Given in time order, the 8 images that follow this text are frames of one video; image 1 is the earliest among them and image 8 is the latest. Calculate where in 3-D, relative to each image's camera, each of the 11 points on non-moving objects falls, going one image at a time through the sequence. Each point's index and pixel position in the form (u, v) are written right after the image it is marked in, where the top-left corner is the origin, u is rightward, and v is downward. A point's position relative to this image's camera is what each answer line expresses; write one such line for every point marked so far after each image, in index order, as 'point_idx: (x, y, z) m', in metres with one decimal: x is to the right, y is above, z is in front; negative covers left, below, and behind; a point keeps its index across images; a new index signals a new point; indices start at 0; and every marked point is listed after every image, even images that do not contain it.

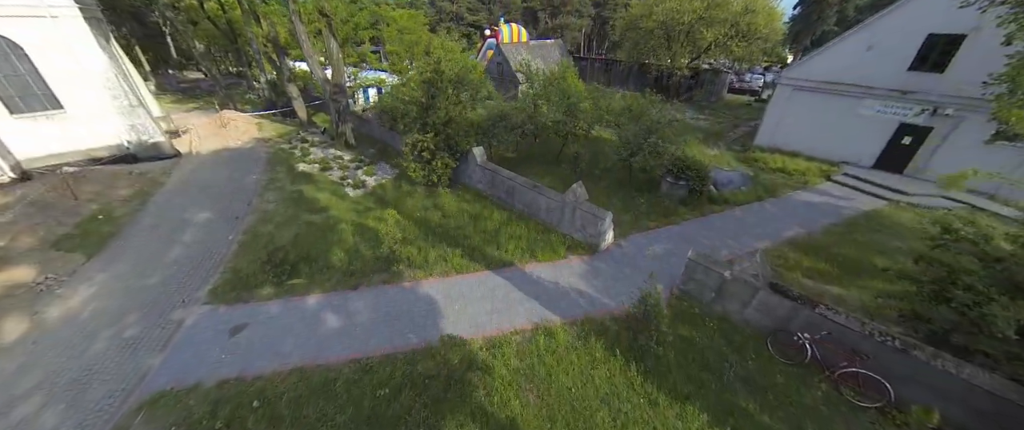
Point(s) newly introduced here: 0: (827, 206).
0: (+11.8, +0.4, +12.1) m
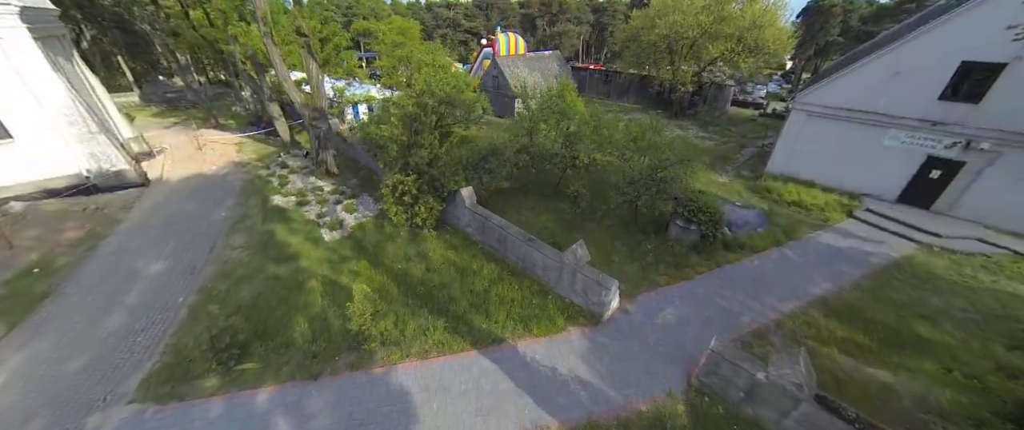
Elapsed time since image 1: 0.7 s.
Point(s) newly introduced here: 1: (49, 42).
0: (+11.6, -1.2, +10.9) m
1: (-20.6, +7.8, +14.4) m
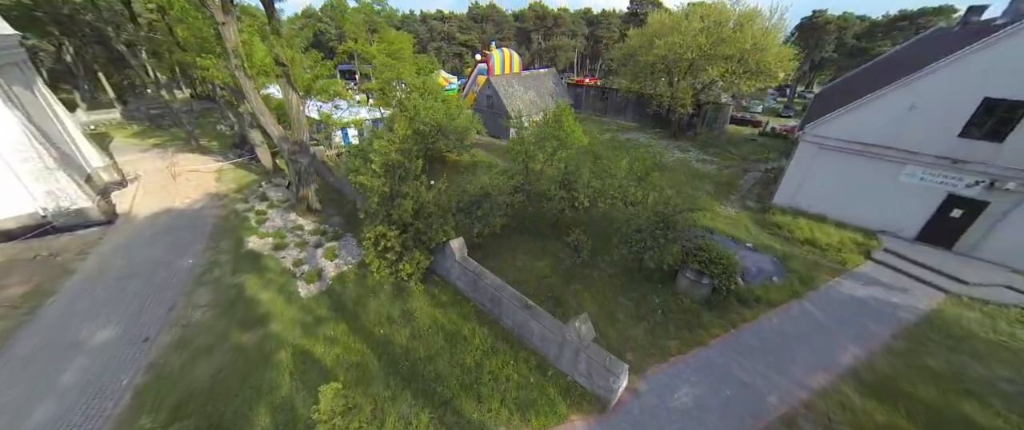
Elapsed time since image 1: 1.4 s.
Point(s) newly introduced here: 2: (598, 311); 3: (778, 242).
0: (+11.4, -2.8, +10.1) m
1: (-20.9, +6.0, +13.4) m
2: (+2.6, -2.9, +9.6) m
3: (+10.9, -1.1, +13.2) m
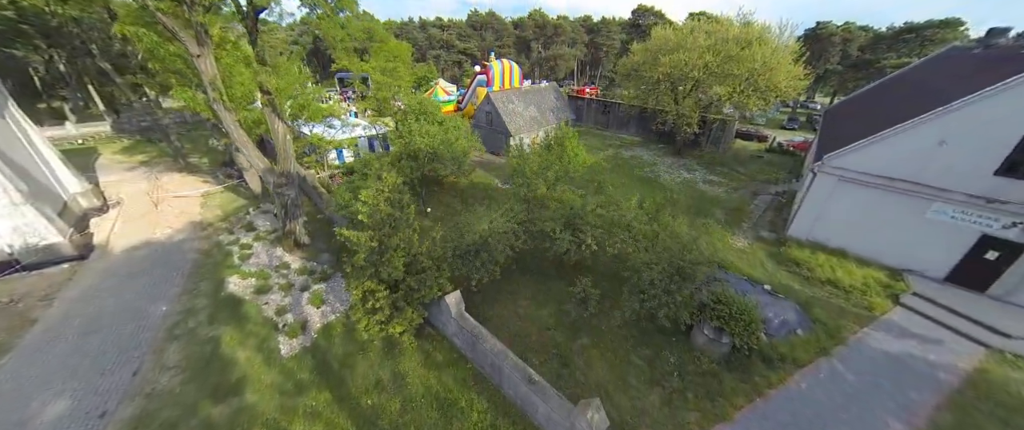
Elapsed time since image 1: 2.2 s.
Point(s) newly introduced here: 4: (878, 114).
0: (+11.5, -4.2, +9.2) m
1: (-20.8, +4.5, +12.5) m
2: (+2.6, -4.3, +8.7) m
3: (+10.9, -2.6, +12.4) m
4: (+20.5, +5.8, +18.1) m
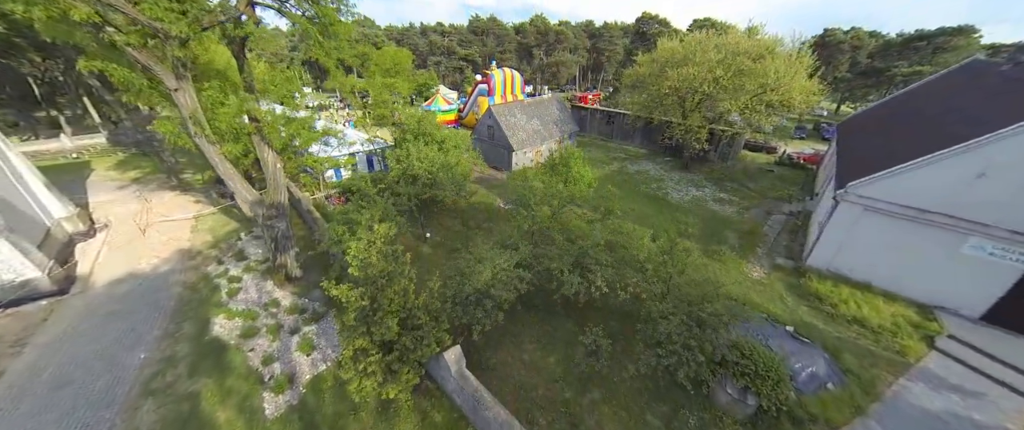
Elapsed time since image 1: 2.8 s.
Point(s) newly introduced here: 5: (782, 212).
0: (+11.6, -5.4, +8.4) m
1: (-20.7, +3.3, +11.8) m
2: (+2.7, -5.5, +8.0) m
3: (+11.1, -3.8, +11.6) m
4: (+20.6, +4.6, +17.3) m
5: (+16.3, +0.2, +19.5) m
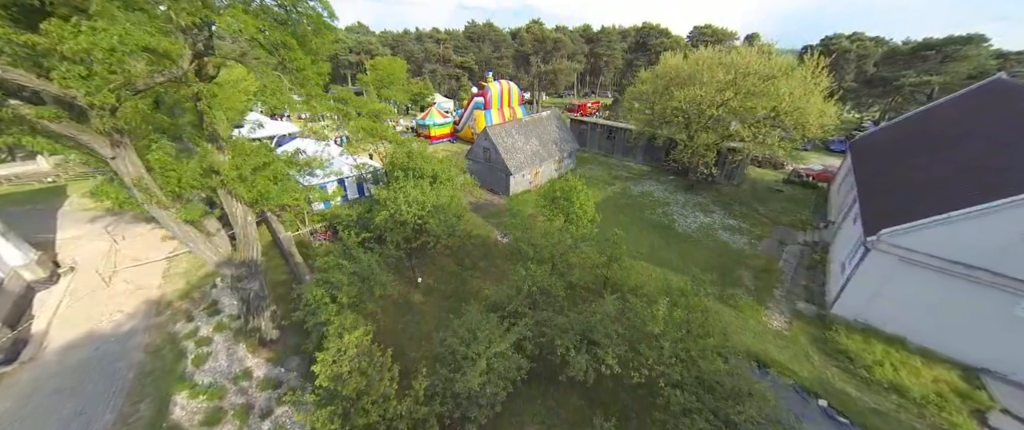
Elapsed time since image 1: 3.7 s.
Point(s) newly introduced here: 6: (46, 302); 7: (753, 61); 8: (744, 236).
0: (+11.6, -7.1, +7.2) m
1: (-20.8, +1.1, +10.5) m
2: (+2.8, -7.3, +6.7) m
3: (+11.0, -5.6, +10.4) m
4: (+20.5, +2.9, +16.2) m
5: (+16.2, -1.5, +18.4) m
6: (-20.2, -3.8, +14.0) m
7: (+14.6, +9.4, +19.7) m
8: (+13.7, -1.2, +19.0) m
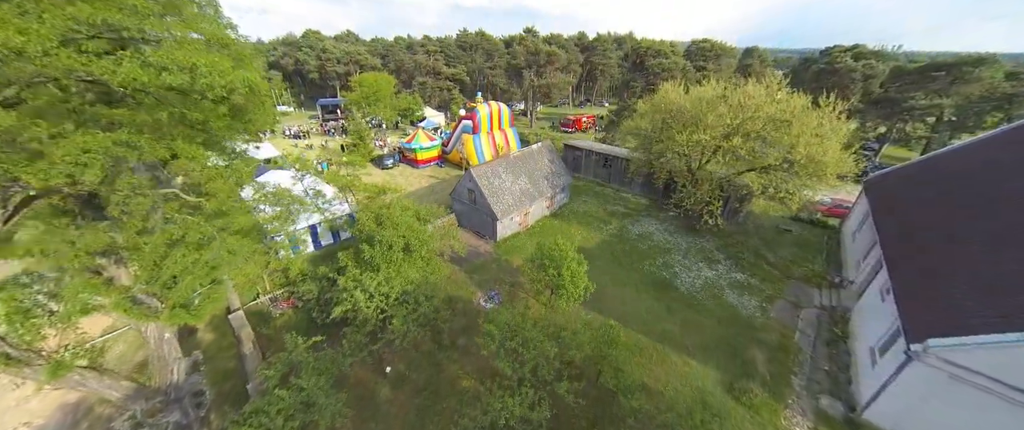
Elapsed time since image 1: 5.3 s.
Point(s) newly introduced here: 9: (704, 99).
0: (+11.0, -10.2, +5.4) m
1: (-21.5, -2.2, +8.5) m
2: (+2.1, -10.5, +4.9) m
3: (+10.4, -8.7, +8.6) m
4: (+19.7, -0.1, +14.5) m
5: (+15.4, -4.6, +16.6) m
6: (-20.9, -7.1, +11.9) m
7: (+13.8, +6.3, +17.9) m
8: (+12.9, -4.3, +17.2) m
9: (+11.5, +7.1, +19.5) m
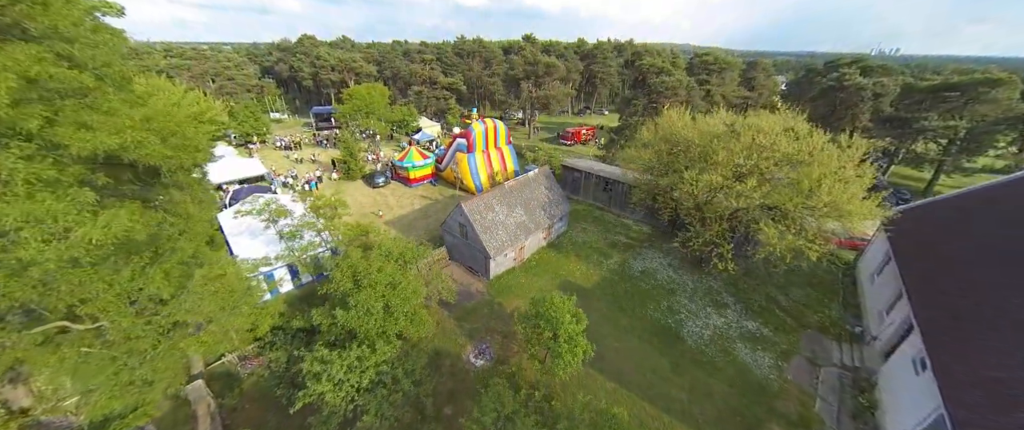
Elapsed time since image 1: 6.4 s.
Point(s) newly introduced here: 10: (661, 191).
0: (+10.6, -12.5, +4.0) m
1: (-21.8, -4.4, +6.9) m
2: (+1.8, -12.8, +3.4) m
3: (+10.0, -11.0, +7.2) m
4: (+19.4, -2.4, +13.1) m
5: (+15.0, -6.9, +15.2) m
6: (-21.2, -9.3, +10.4) m
7: (+13.4, +4.0, +16.5) m
8: (+12.5, -6.6, +15.8) m
9: (+11.2, +4.7, +18.1) m
10: (+9.0, +1.5, +19.8) m
